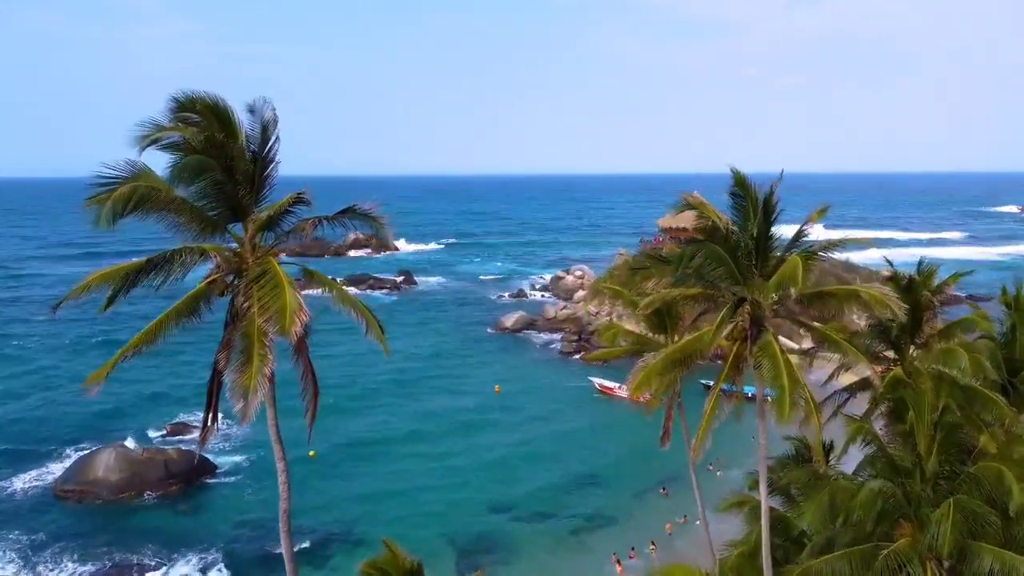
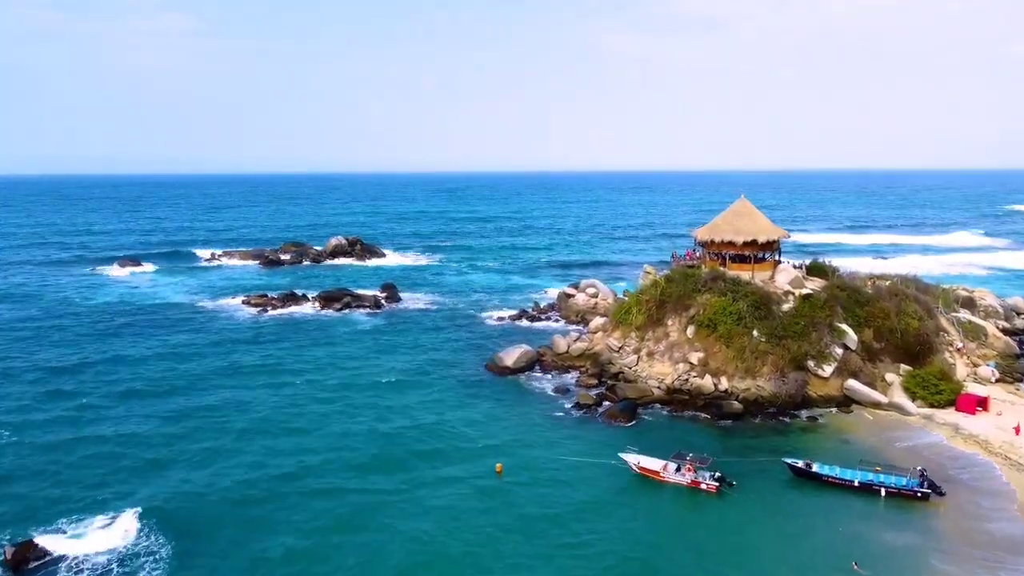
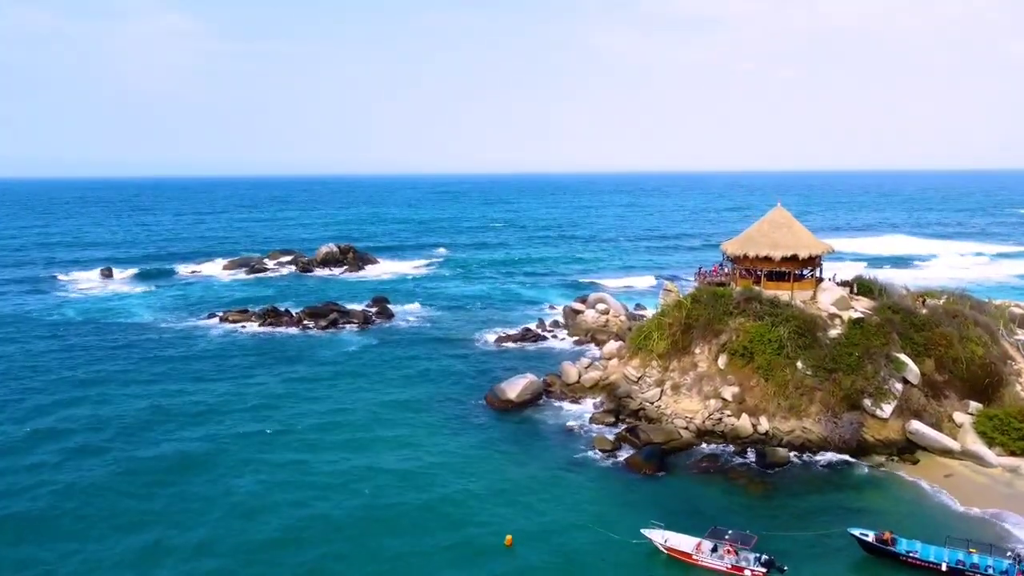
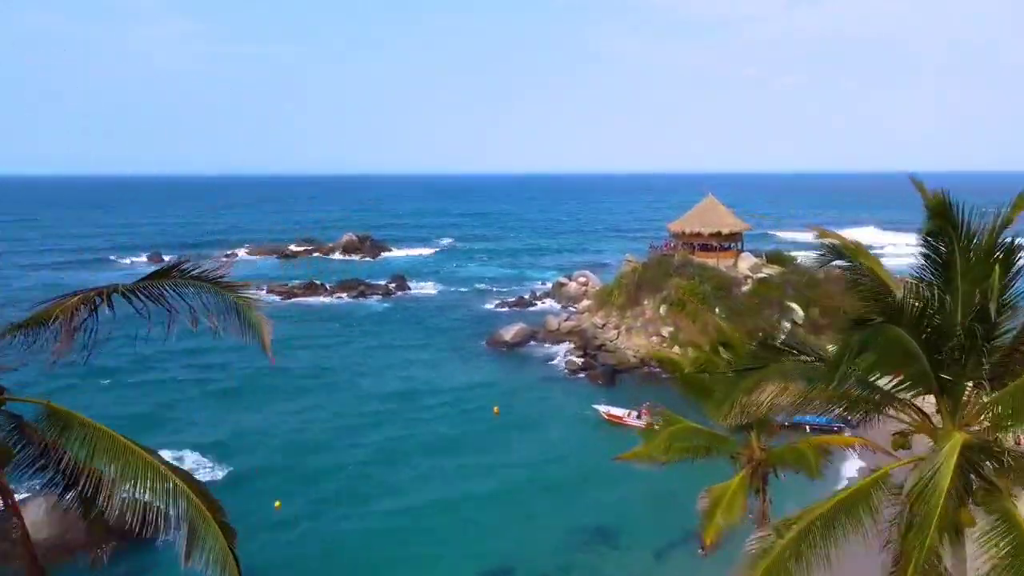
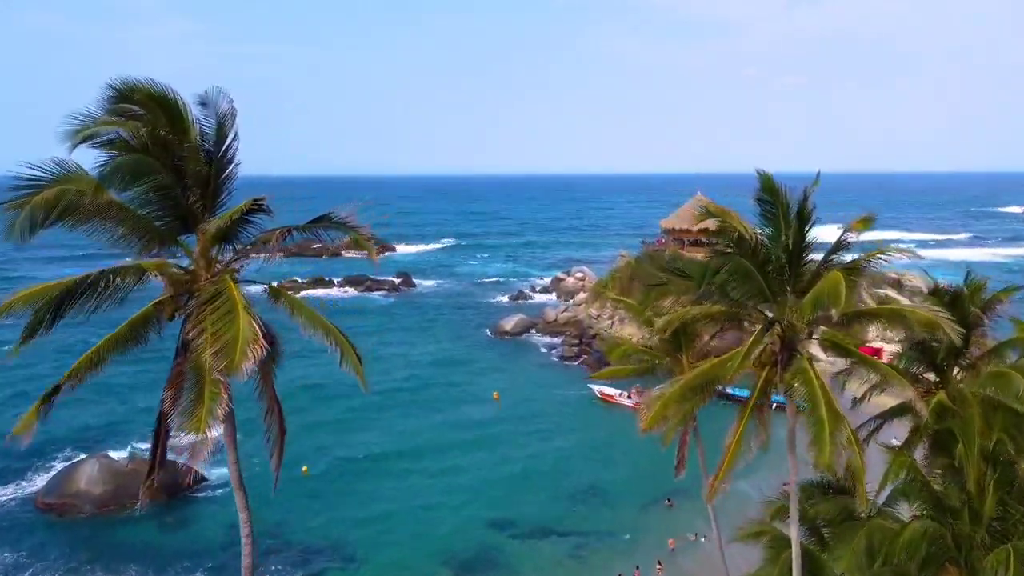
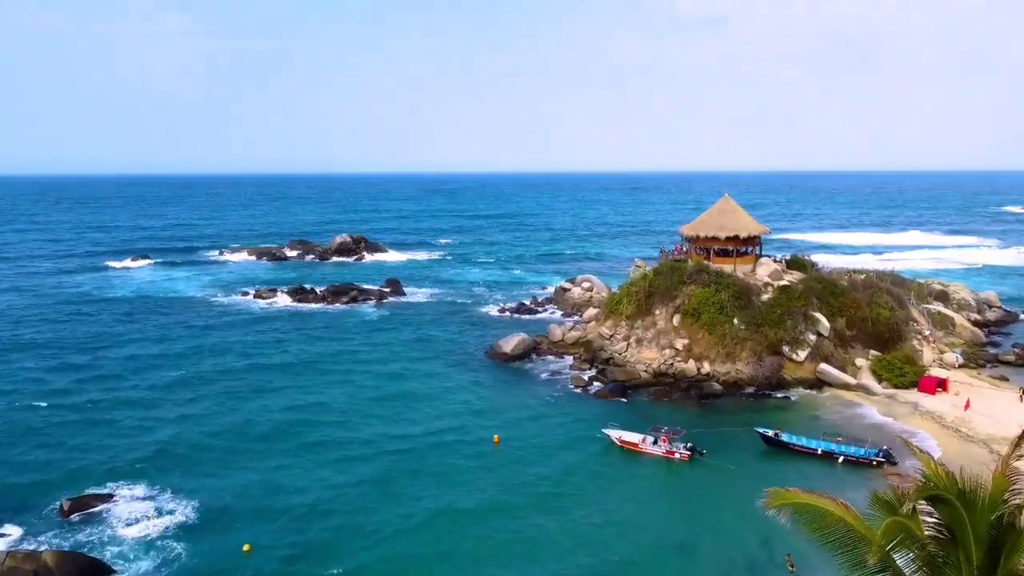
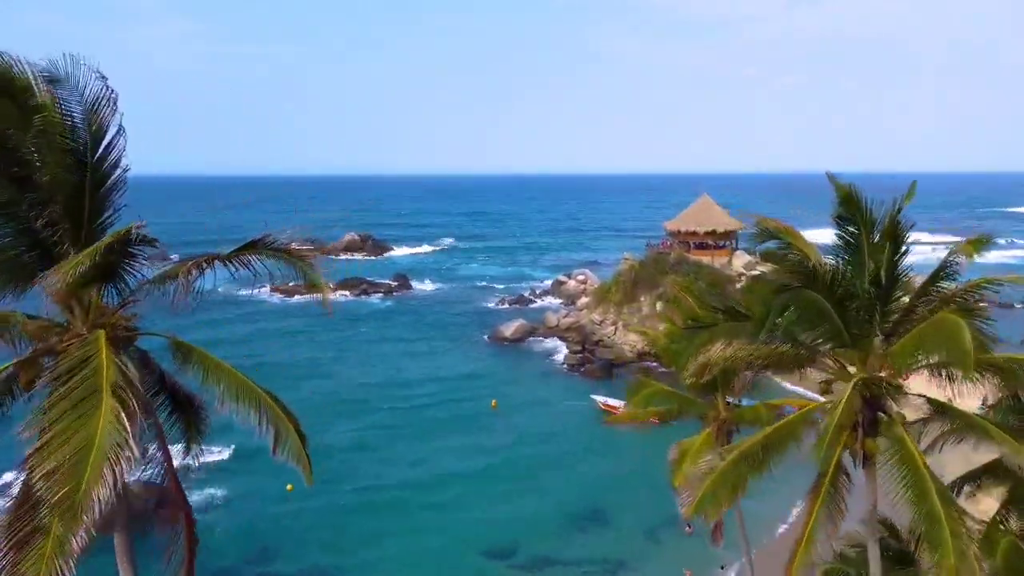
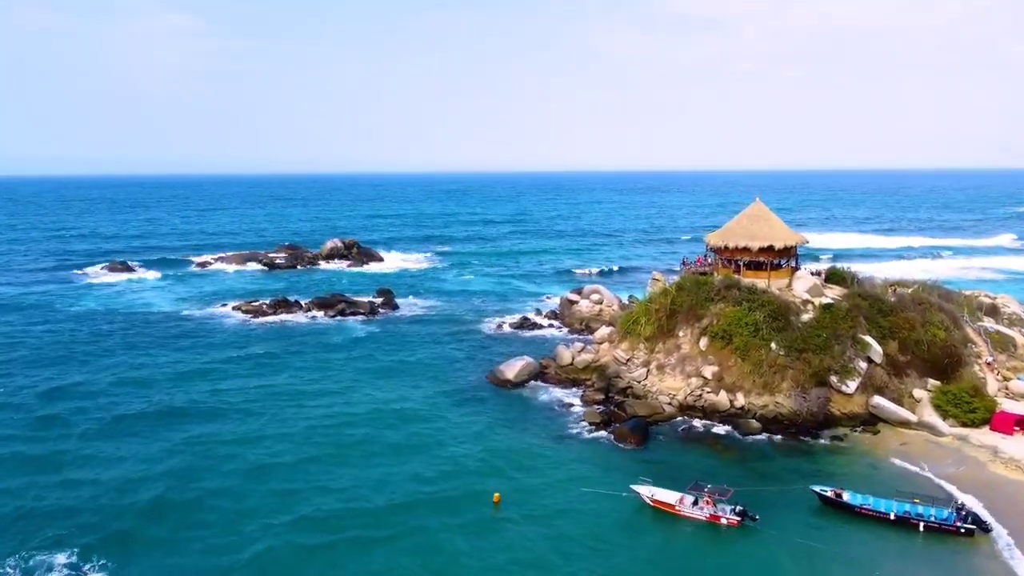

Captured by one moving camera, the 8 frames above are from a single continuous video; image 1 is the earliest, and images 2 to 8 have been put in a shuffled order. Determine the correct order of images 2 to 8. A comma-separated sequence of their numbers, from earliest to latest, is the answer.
5, 7, 4, 6, 2, 8, 3
